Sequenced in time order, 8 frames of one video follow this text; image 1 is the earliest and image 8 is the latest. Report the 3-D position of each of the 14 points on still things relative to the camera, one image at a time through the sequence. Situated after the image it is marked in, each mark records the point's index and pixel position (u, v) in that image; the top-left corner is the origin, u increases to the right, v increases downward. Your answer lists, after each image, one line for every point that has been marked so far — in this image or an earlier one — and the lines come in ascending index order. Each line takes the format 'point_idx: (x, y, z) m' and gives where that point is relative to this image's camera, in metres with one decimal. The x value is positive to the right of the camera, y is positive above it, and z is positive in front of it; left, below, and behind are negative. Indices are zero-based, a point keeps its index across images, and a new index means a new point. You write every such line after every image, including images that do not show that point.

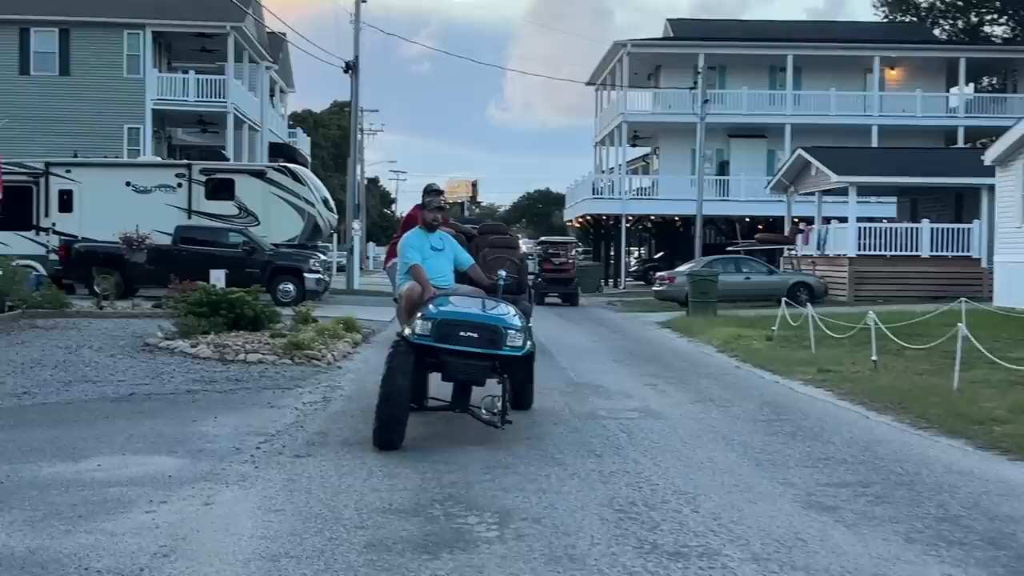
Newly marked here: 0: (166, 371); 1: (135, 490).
0: (-3.8, -0.9, +14.0) m
1: (-2.2, -1.2, +7.5) m
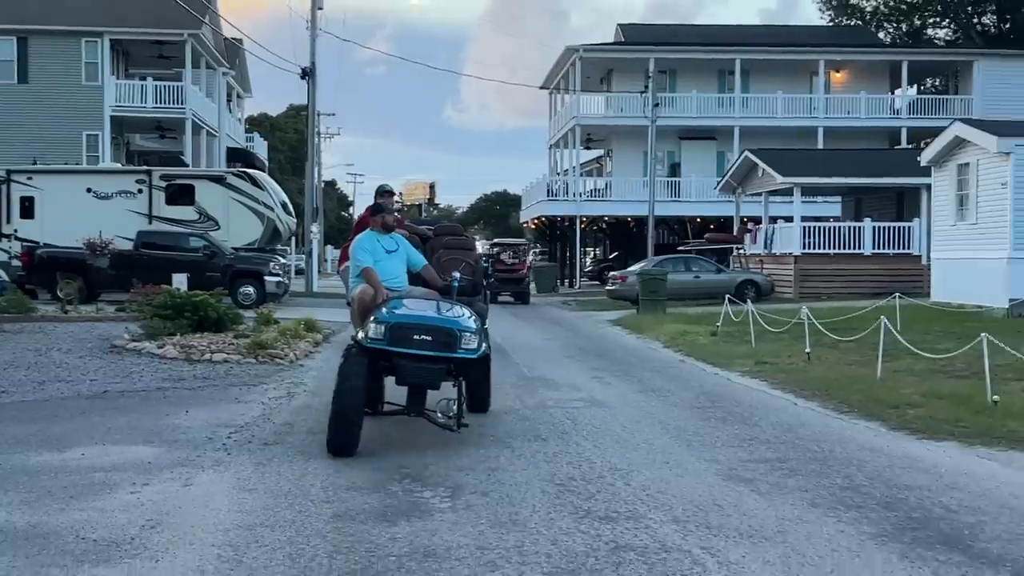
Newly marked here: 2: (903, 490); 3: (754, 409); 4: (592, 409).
0: (-4.3, -0.9, +14.7) m
1: (-2.5, -1.2, +8.2) m
2: (+2.4, -1.2, +7.6) m
3: (+2.2, -1.1, +11.1) m
4: (+0.7, -1.1, +11.2) m
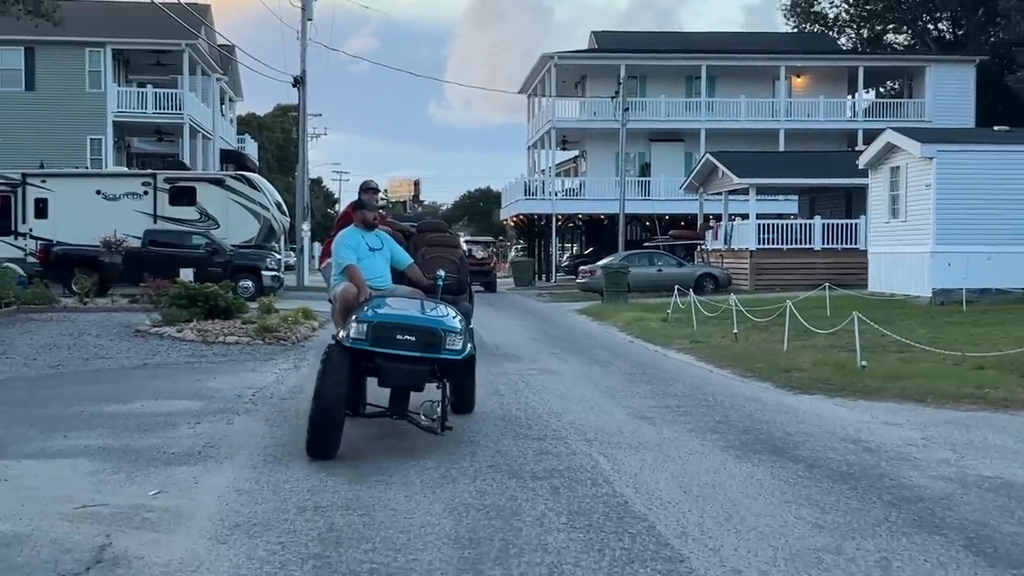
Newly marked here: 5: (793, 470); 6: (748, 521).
0: (-4.7, -0.8, +17.2) m
1: (-2.8, -1.1, +10.8) m
2: (+2.1, -1.1, +10.2) m
3: (+1.8, -0.9, +13.7) m
4: (+0.4, -1.0, +13.8) m
5: (+1.8, -1.1, +8.3) m
6: (+1.1, -1.2, +6.5) m
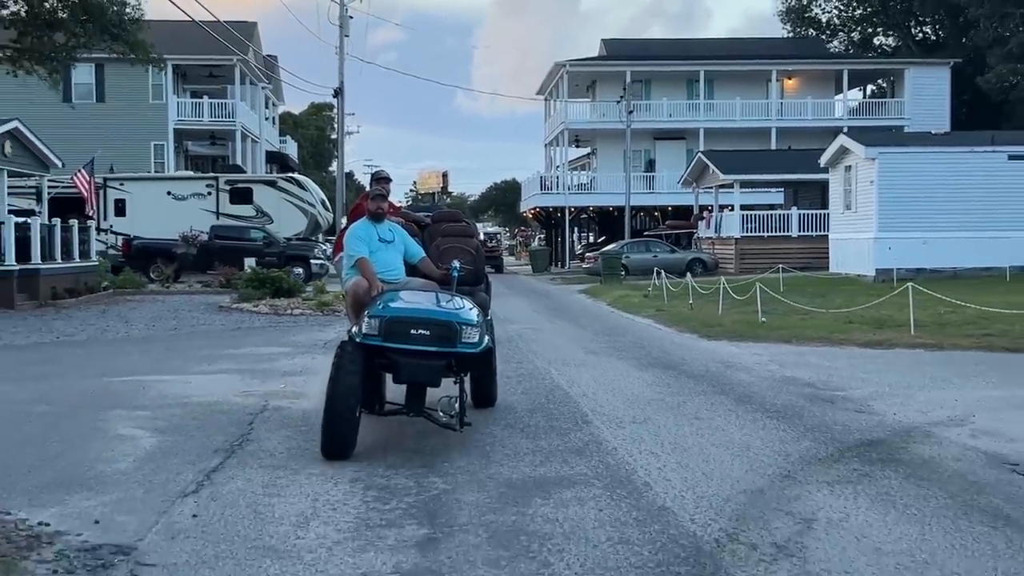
0: (-4.6, -0.6, +22.4) m
1: (-2.9, -0.8, +15.9) m
2: (+1.9, -0.8, +15.2) m
3: (+1.8, -0.6, +18.7) m
4: (+0.3, -0.7, +18.8) m
5: (+1.6, -0.9, +13.3) m
6: (+0.9, -0.9, +11.5) m
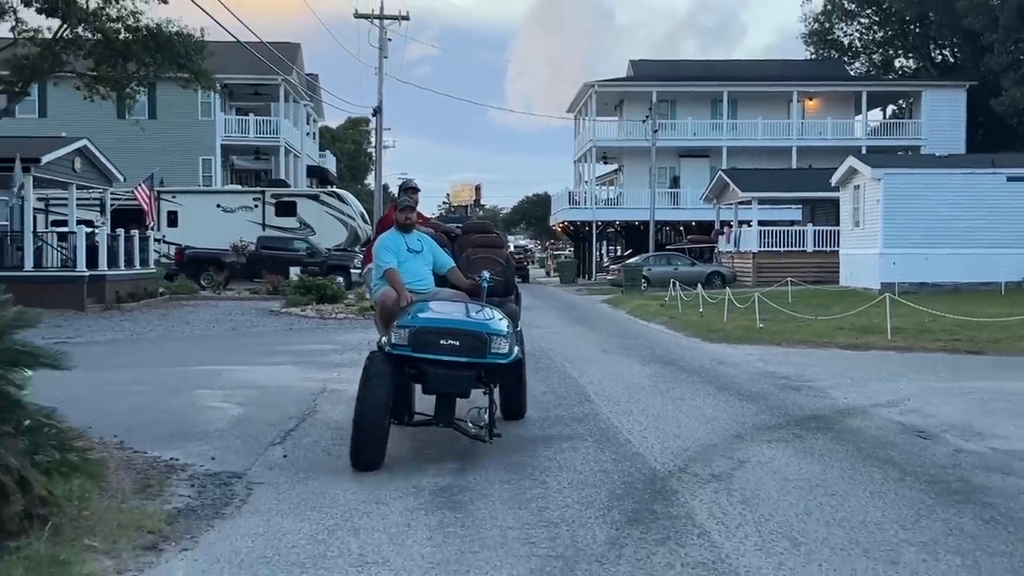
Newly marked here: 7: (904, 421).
0: (-4.2, -0.7, +24.6) m
1: (-2.6, -0.9, +18.1) m
2: (+2.2, -0.9, +17.3) m
3: (+2.2, -0.8, +20.8) m
4: (+0.7, -0.8, +21.0) m
5: (+1.9, -0.9, +15.4) m
6: (+1.1, -1.0, +13.6) m
7: (+3.2, -1.1, +10.4) m
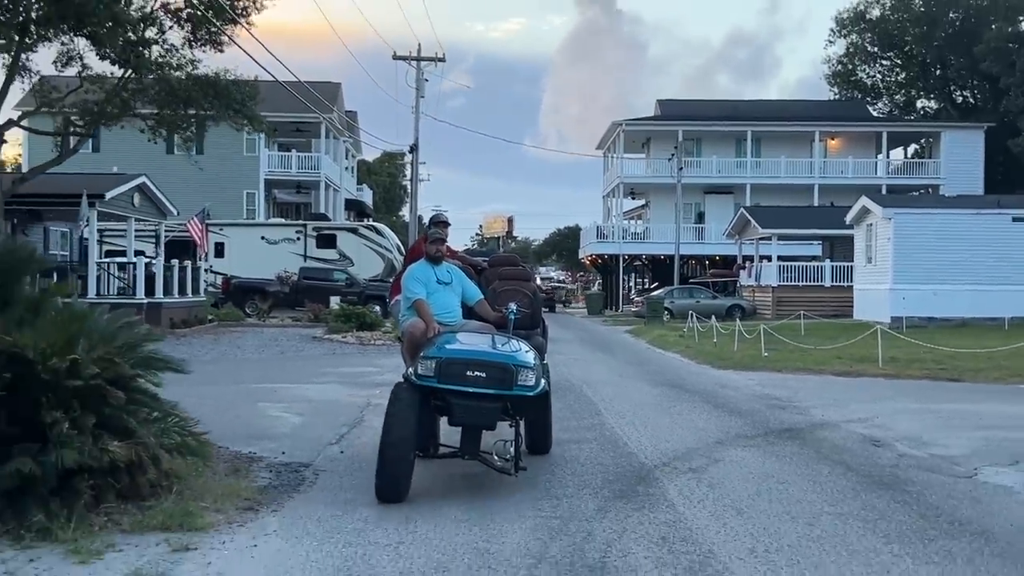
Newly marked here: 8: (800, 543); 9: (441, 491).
0: (-3.6, -1.2, +26.6) m
1: (-2.2, -1.3, +20.1) m
2: (+2.6, -1.3, +19.1) m
3: (+2.6, -1.3, +22.6) m
4: (+1.2, -1.3, +22.8) m
5: (+2.2, -1.3, +17.2) m
6: (+1.4, -1.3, +15.4) m
7: (+3.3, -1.4, +12.2) m
8: (+1.5, -1.4, +6.9) m
9: (-0.5, -1.4, +8.9) m
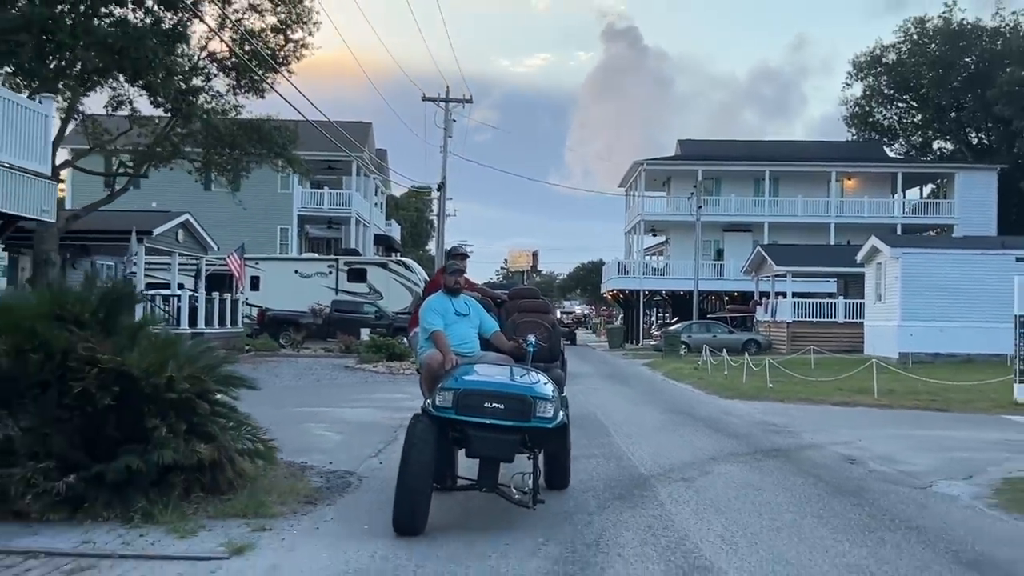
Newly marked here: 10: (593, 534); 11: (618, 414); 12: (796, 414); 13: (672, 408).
0: (-3.2, -1.9, +28.2) m
1: (-1.9, -1.9, +21.7) m
2: (+2.9, -1.9, +20.6) m
3: (+3.0, -1.9, +24.1) m
4: (+1.6, -1.9, +24.3) m
5: (+2.4, -1.8, +18.8) m
6: (+1.6, -1.8, +17.0) m
7: (+3.5, -1.8, +13.7) m
8: (+1.6, -1.6, +8.4) m
9: (-0.3, -1.6, +10.4) m
10: (+0.5, -1.6, +8.3) m
11: (+1.5, -1.8, +18.9) m
12: (+4.2, -1.9, +19.3) m
13: (+2.5, -1.9, +19.9) m
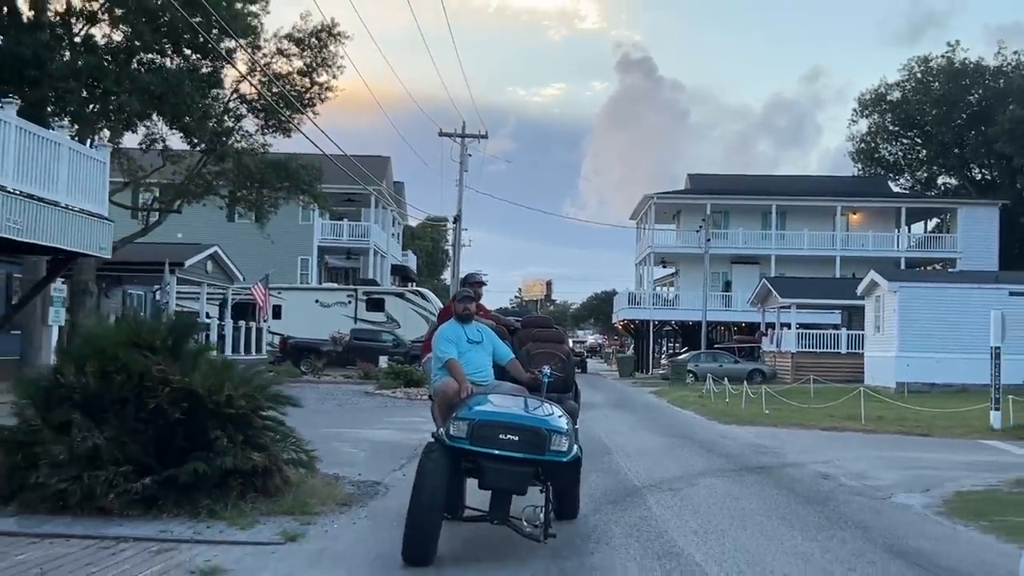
0: (-2.9, -2.6, +29.8) m
1: (-1.7, -2.4, +23.2) m
2: (+3.1, -2.4, +22.1) m
3: (+3.2, -2.6, +25.6) m
4: (+1.8, -2.6, +25.8) m
5: (+2.6, -2.3, +20.2) m
6: (+1.8, -2.2, +18.5) m
7: (+3.6, -2.2, +15.2) m
8: (+1.7, -1.9, +9.9) m
9: (-0.3, -1.9, +12.0) m
10: (+0.6, -1.8, +9.8) m
11: (+1.7, -2.3, +20.4) m
12: (+4.4, -2.4, +20.8) m
13: (+2.7, -2.4, +21.4) m
